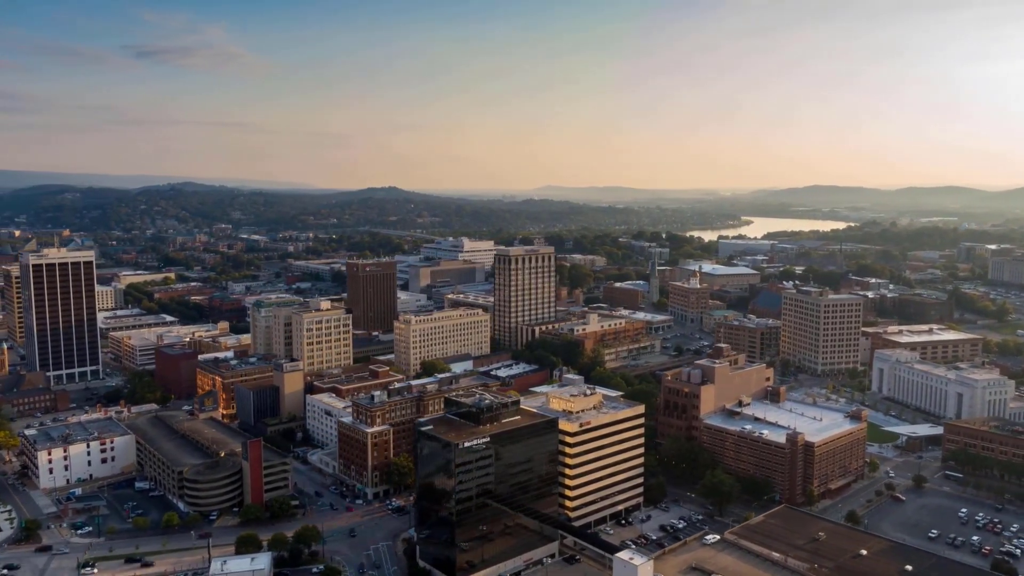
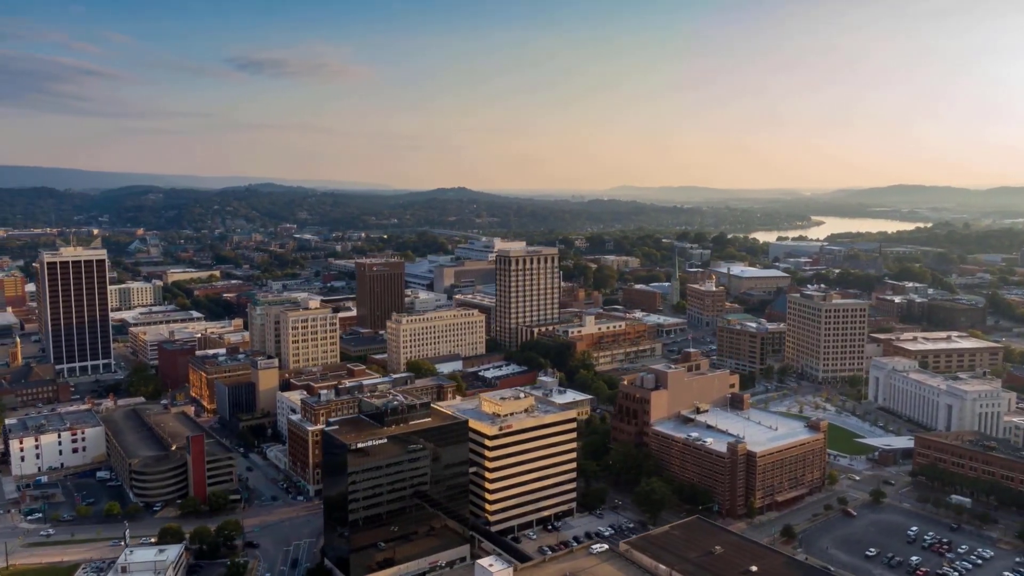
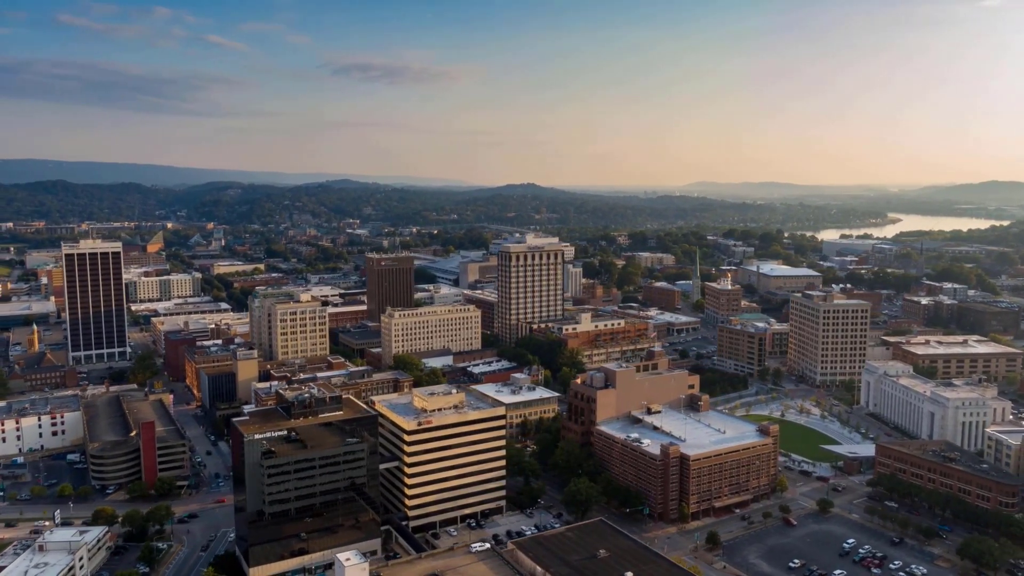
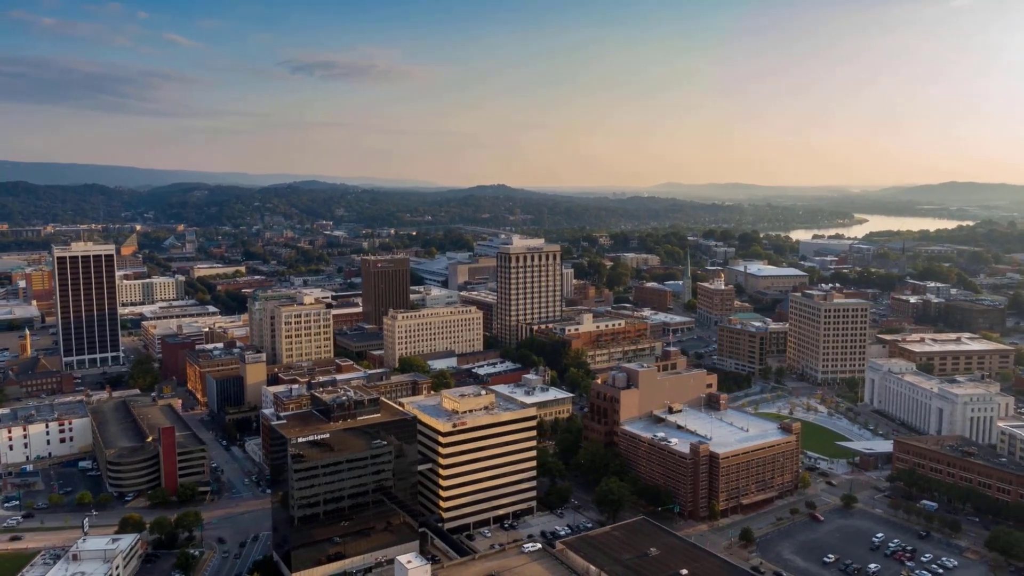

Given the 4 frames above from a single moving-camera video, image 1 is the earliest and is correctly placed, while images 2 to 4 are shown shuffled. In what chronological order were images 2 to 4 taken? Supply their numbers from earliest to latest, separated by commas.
2, 4, 3
